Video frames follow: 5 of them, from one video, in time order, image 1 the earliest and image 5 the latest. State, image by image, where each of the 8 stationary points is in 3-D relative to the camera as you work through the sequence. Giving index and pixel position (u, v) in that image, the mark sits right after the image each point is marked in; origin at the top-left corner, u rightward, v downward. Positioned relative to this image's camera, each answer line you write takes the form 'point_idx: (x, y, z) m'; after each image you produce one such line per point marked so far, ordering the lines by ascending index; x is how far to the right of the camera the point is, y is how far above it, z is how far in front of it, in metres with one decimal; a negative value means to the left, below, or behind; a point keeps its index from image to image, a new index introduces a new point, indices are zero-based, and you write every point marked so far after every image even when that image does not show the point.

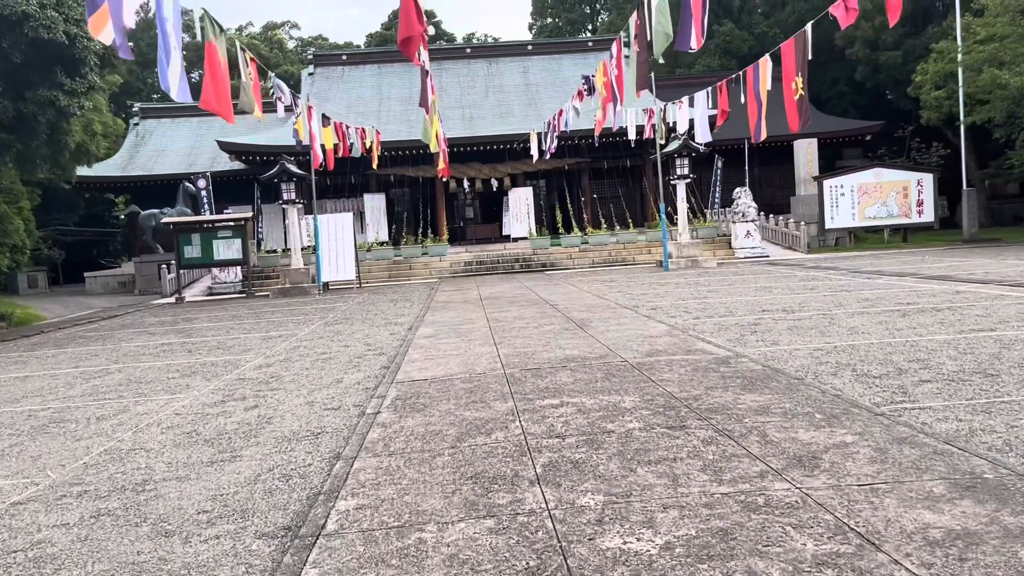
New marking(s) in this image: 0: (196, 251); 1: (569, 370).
0: (-6.0, +0.7, +16.0) m
1: (+0.3, -0.5, +4.8) m
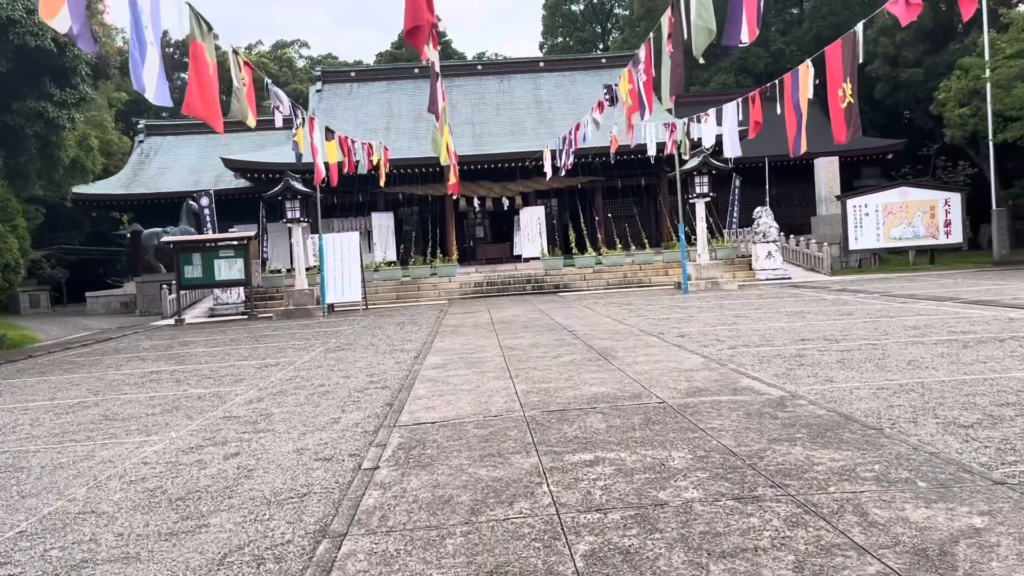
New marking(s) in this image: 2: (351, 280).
0: (-5.8, +0.3, +15.5) m
1: (+0.4, -0.6, +4.1) m
2: (-2.8, +0.1, +15.0) m
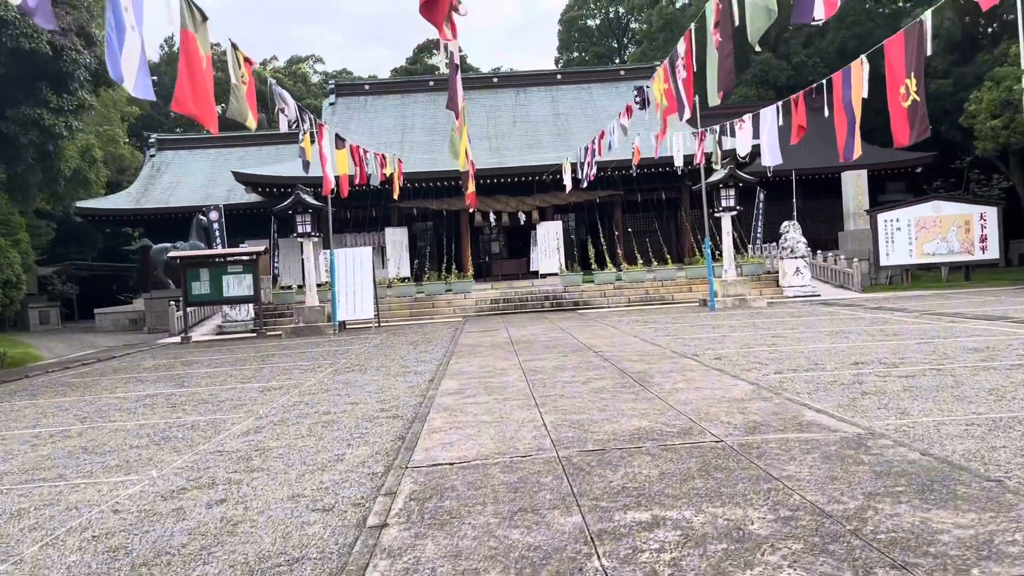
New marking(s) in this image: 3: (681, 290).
0: (-5.4, 0.0, +15.0) m
1: (+0.6, -0.7, +3.5) m
2: (-2.5, -0.2, +14.4) m
3: (+3.3, 0.0, +16.5) m
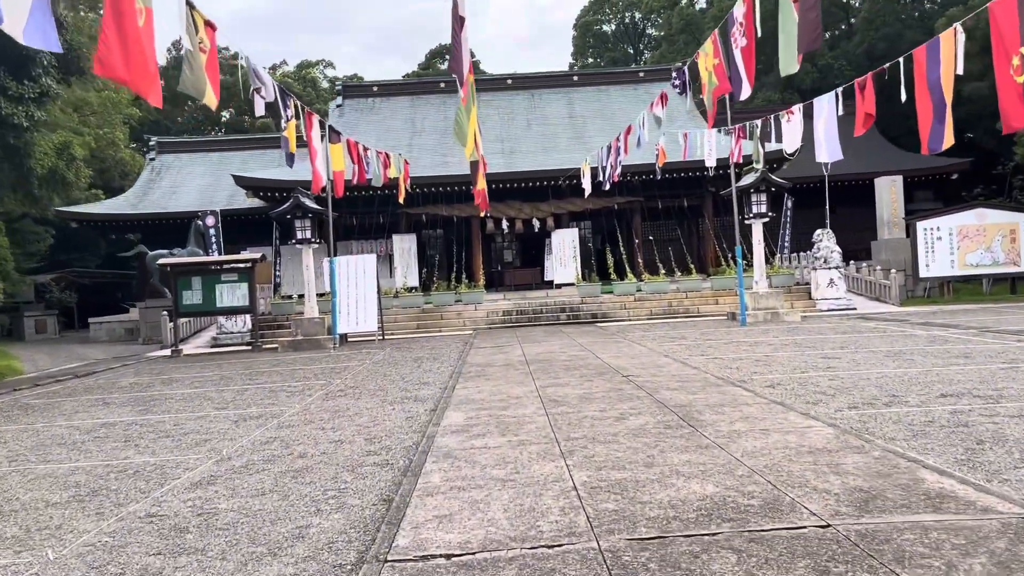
0: (-5.2, -0.1, +14.0) m
1: (+0.6, -0.7, +2.4) m
2: (-2.3, -0.3, +13.4) m
3: (+3.5, -0.3, +15.4) m
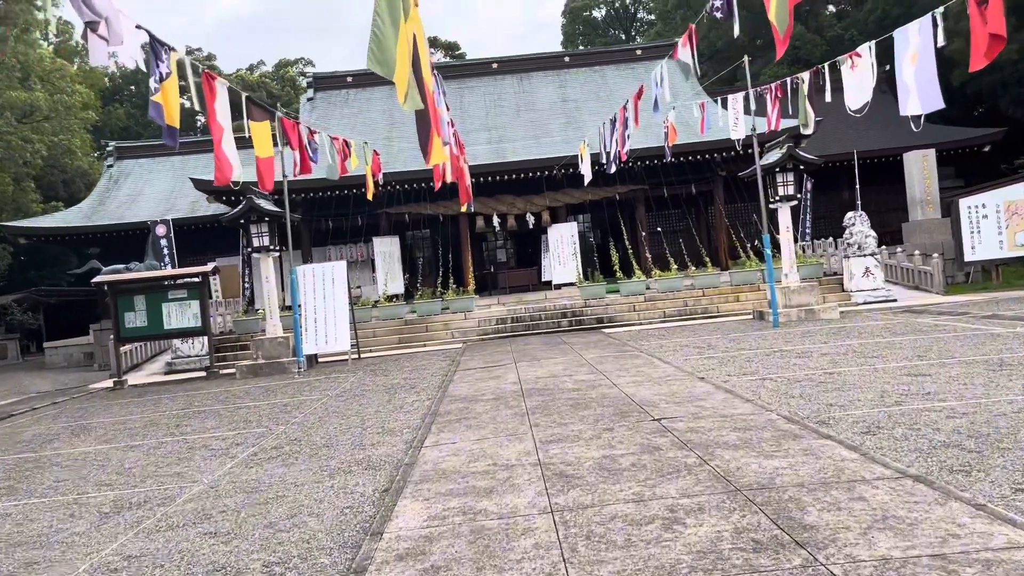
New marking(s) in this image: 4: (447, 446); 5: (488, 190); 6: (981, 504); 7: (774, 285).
0: (-5.3, -0.4, +12.1) m
1: (+0.6, -0.8, +0.5) m
2: (-2.4, -0.5, +11.5) m
3: (+3.4, -0.2, +13.5) m
4: (-0.4, -0.9, +4.9) m
5: (-0.5, +2.0, +17.5) m
6: (+1.6, -0.7, +3.0) m
7: (+3.5, 0.0, +11.4) m
